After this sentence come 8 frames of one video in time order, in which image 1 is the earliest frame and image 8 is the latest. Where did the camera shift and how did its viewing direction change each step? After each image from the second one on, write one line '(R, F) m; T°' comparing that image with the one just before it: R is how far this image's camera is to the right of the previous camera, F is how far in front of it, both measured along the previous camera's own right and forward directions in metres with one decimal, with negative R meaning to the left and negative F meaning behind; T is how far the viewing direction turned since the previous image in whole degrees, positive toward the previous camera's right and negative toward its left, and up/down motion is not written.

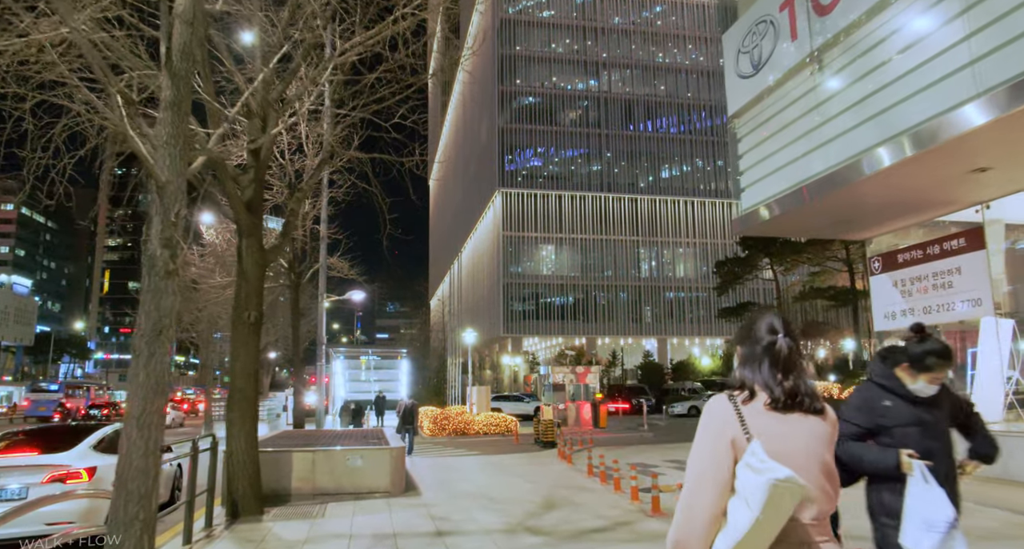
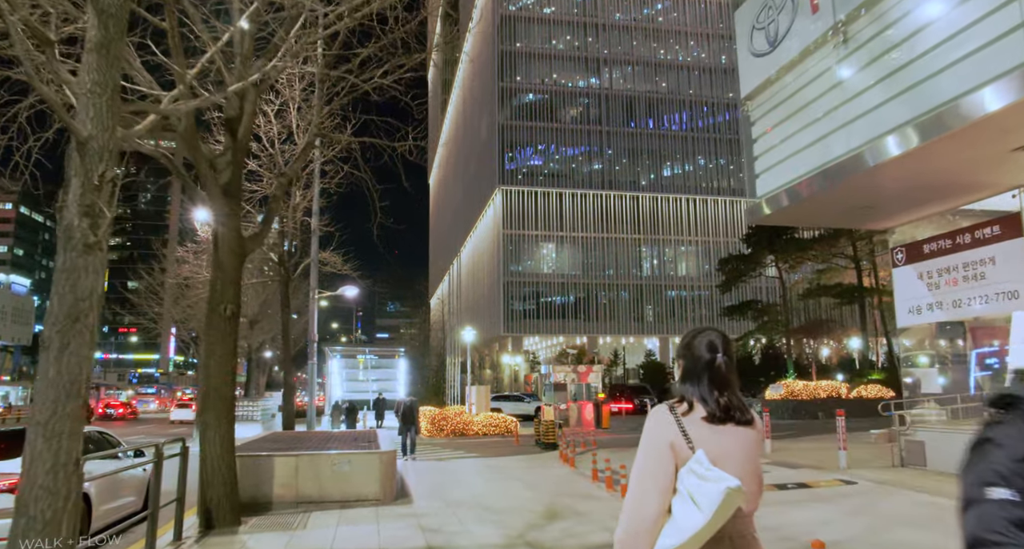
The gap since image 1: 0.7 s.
(0.0, +0.7) m; 0°
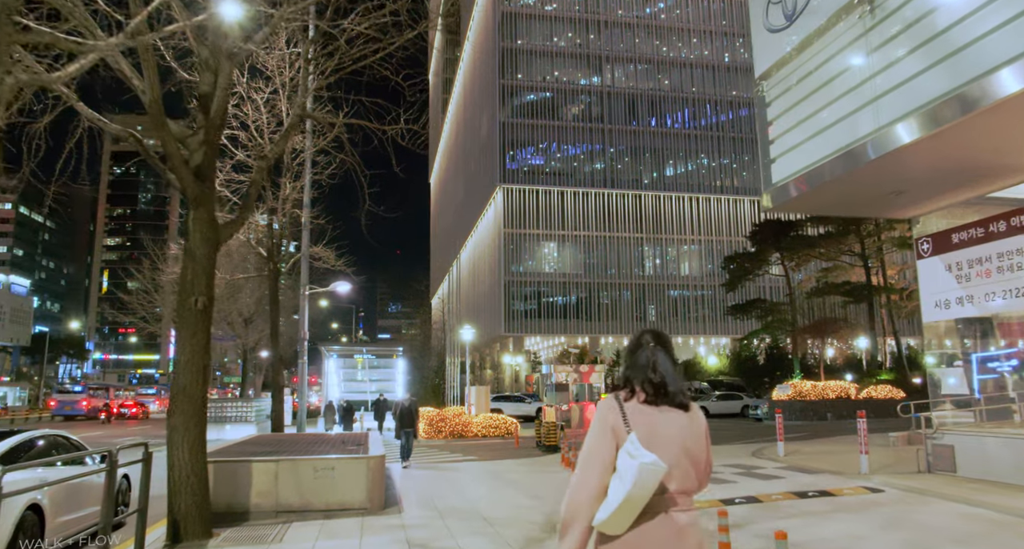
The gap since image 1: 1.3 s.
(+0.1, +0.7) m; 0°
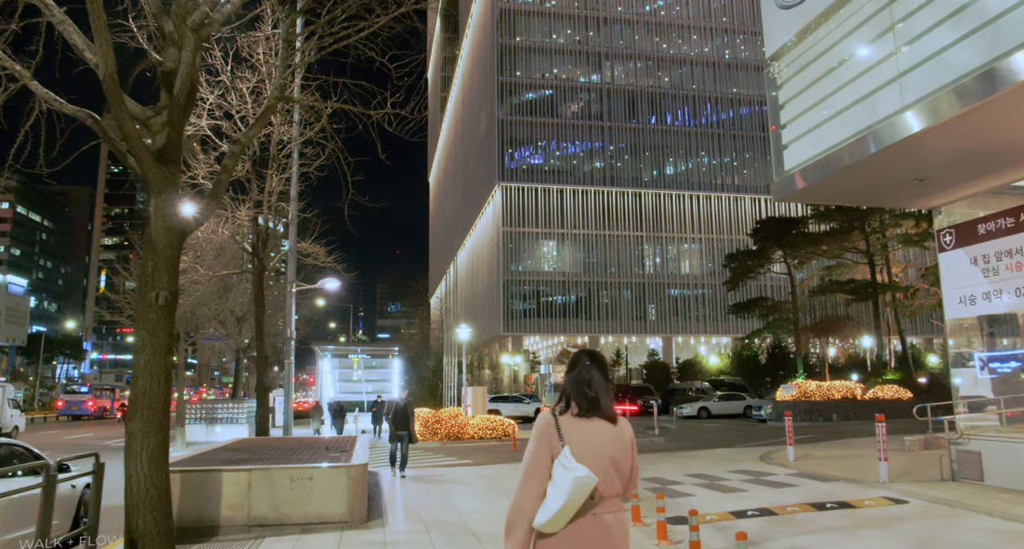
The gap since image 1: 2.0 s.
(+0.1, +0.7) m; 0°
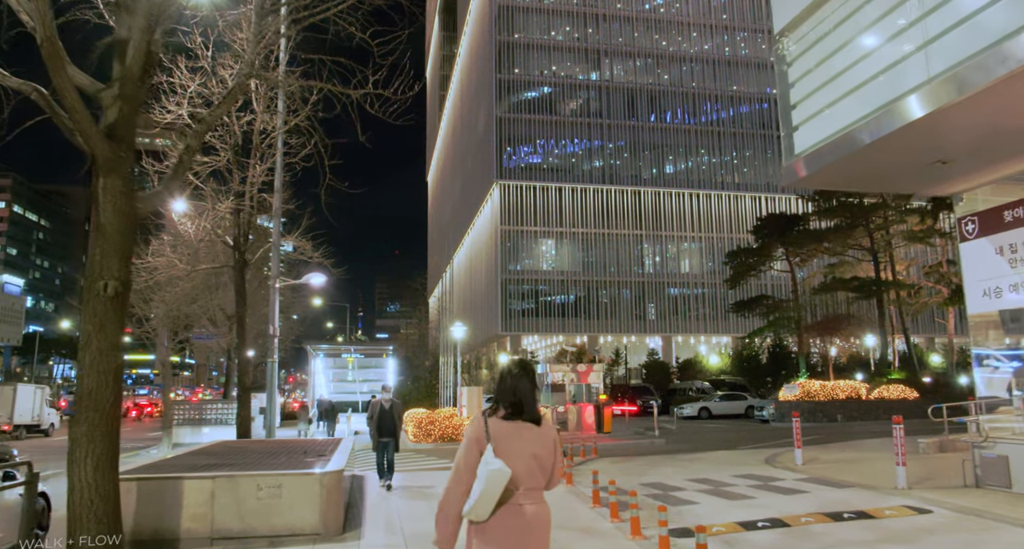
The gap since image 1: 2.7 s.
(+0.1, +0.7) m; 0°
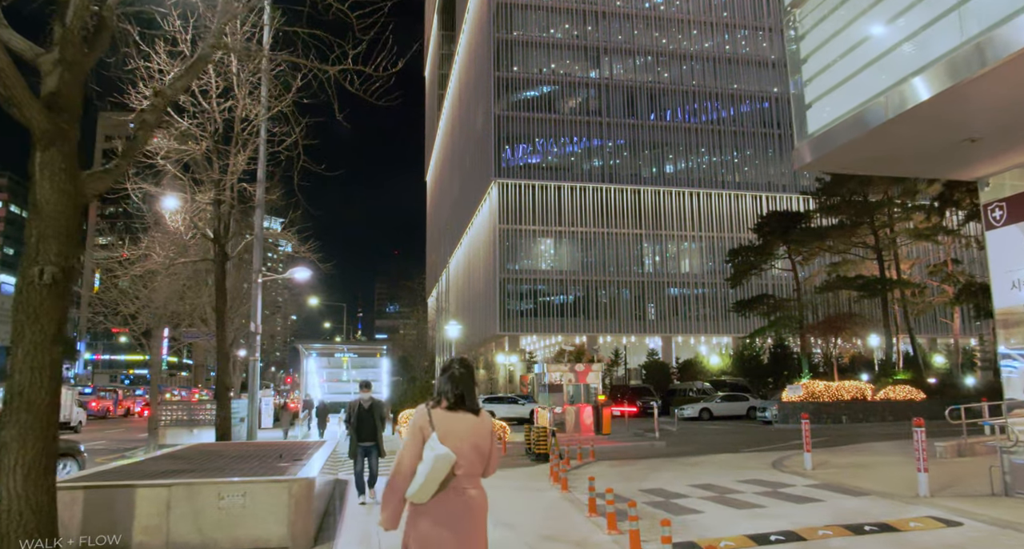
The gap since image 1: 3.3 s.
(+0.1, +0.7) m; 0°
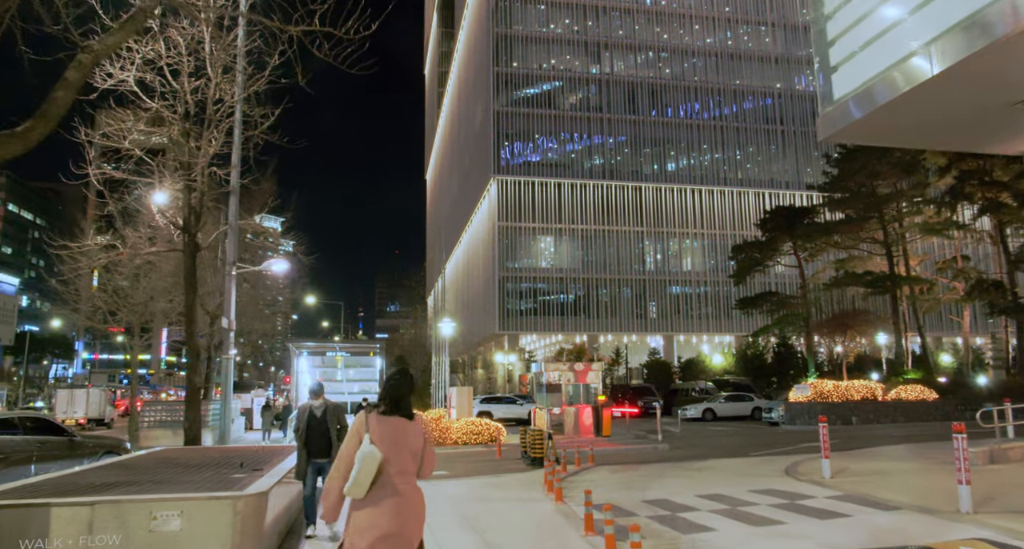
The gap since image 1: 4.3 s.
(+0.2, +0.9) m; 0°
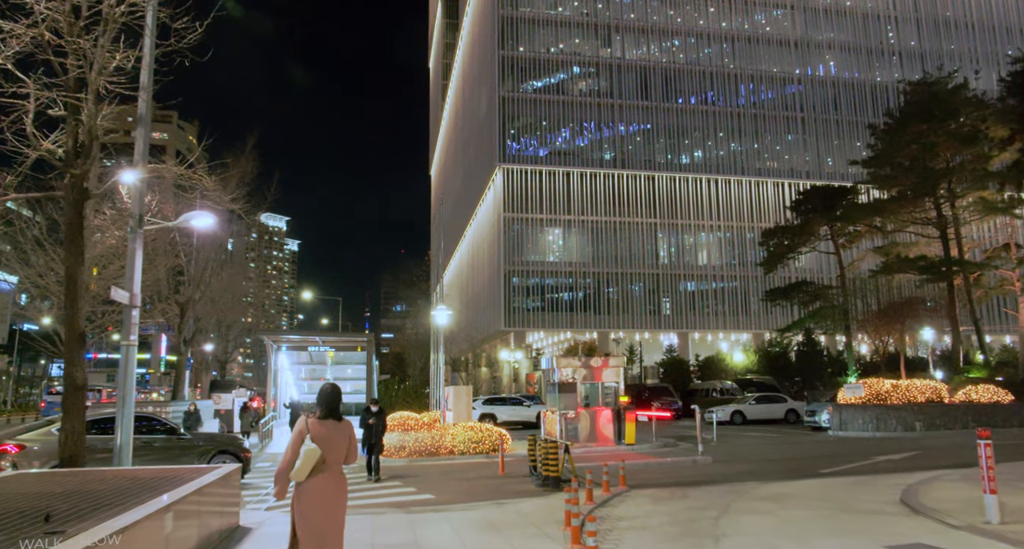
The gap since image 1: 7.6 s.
(0.0, +3.4) m; -1°
